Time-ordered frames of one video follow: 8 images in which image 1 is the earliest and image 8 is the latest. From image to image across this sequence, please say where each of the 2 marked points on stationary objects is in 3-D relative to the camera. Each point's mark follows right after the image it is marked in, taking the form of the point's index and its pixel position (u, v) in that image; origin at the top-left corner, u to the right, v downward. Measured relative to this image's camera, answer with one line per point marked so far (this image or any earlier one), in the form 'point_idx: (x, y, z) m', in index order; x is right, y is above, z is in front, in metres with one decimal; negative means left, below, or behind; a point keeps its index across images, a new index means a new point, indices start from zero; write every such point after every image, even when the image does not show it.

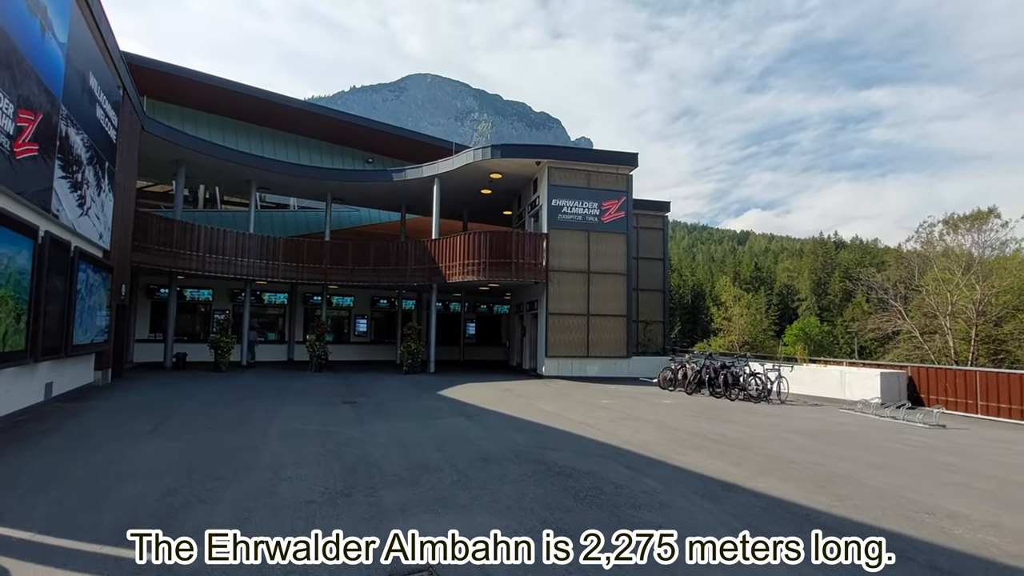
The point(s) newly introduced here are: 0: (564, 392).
0: (+1.3, -2.7, +12.8) m
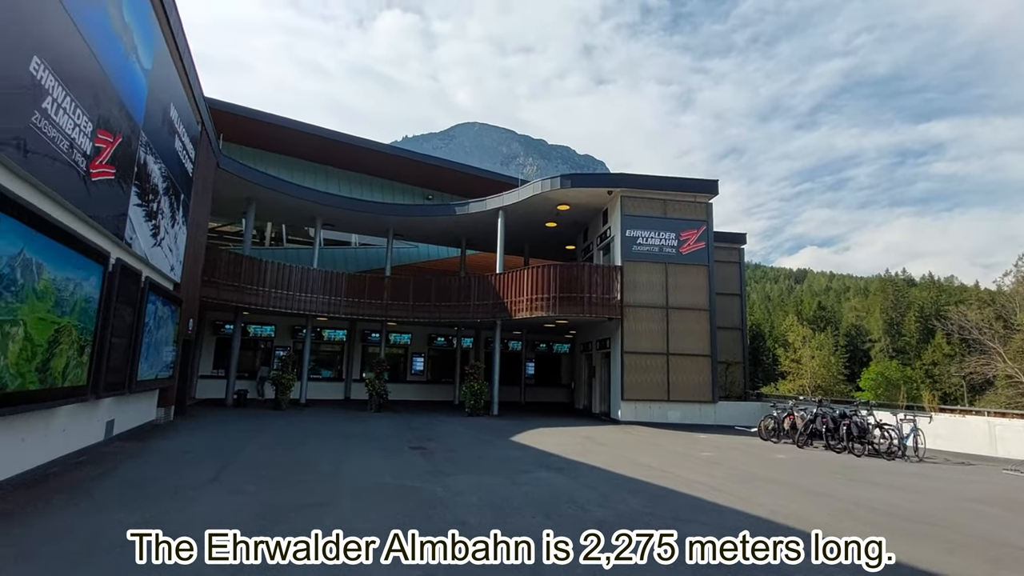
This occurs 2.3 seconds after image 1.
0: (+3.2, -3.5, +11.3) m
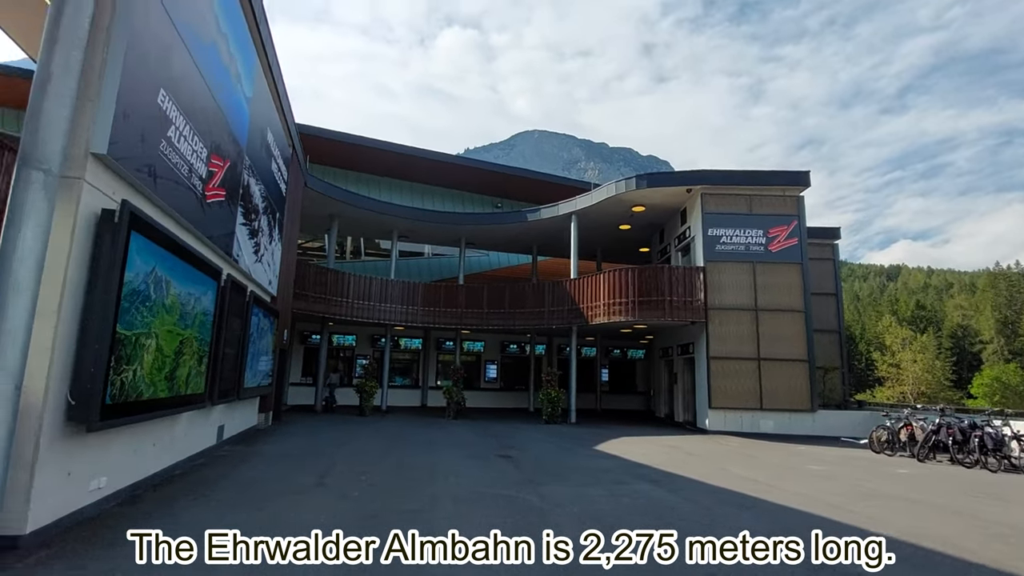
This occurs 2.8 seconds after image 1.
0: (+5.0, -3.5, +10.6) m
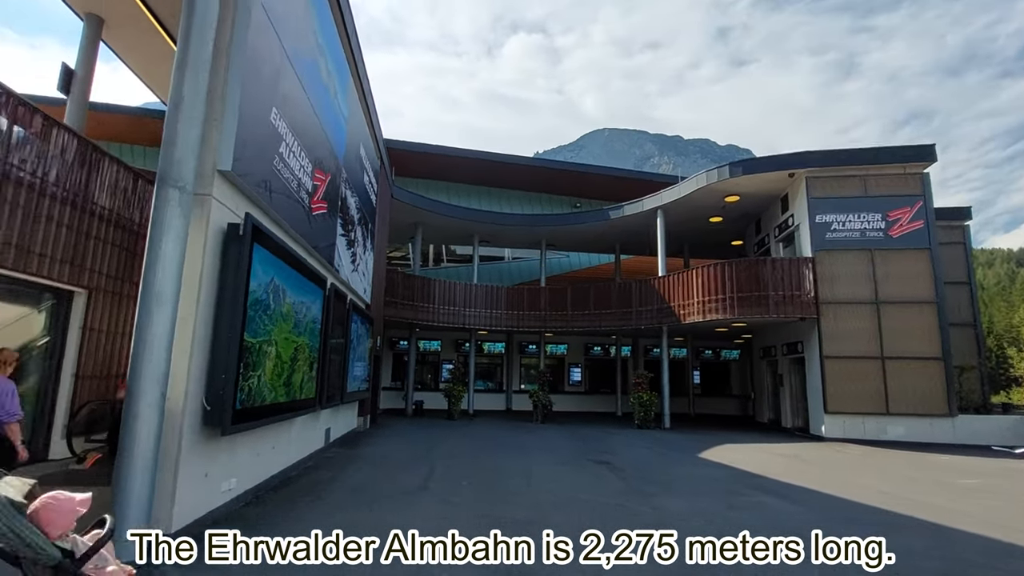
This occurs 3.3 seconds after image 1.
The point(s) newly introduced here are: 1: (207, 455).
0: (+7.0, -3.3, +9.4) m
1: (-2.9, -1.6, +4.7) m
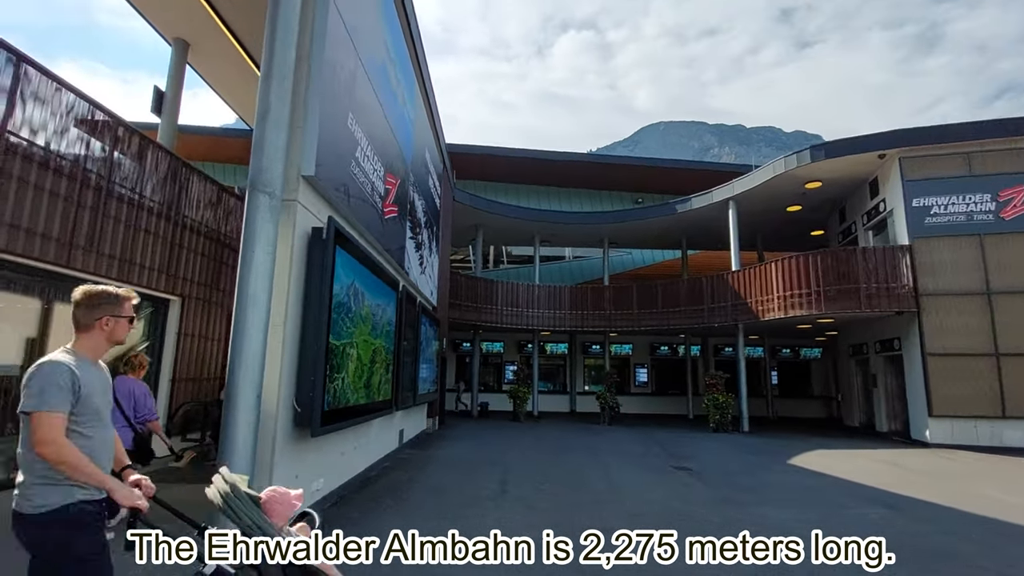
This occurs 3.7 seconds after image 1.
0: (+8.3, -3.1, +8.4) m
1: (-2.1, -1.6, +4.8) m
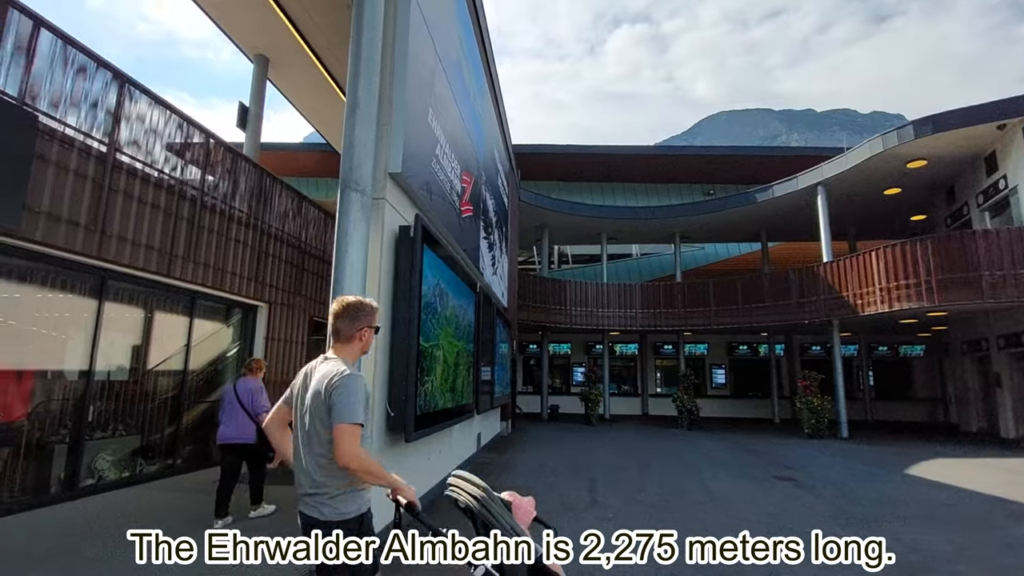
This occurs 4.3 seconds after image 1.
0: (+9.6, -2.9, +7.0) m
1: (-1.1, -1.6, +4.7) m
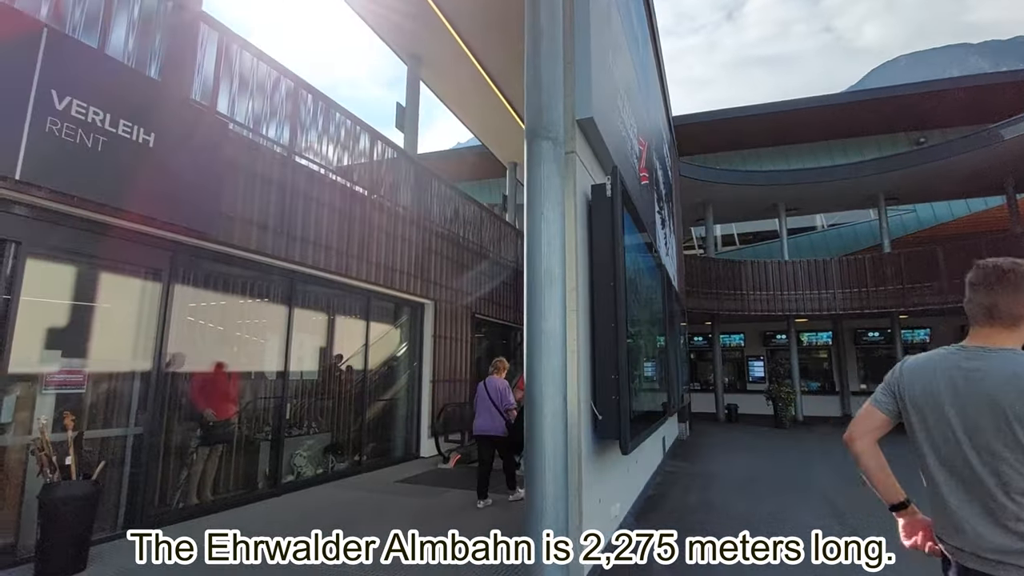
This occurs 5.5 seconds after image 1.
0: (+11.7, -2.0, +3.1) m
1: (+0.7, -1.4, +3.8) m
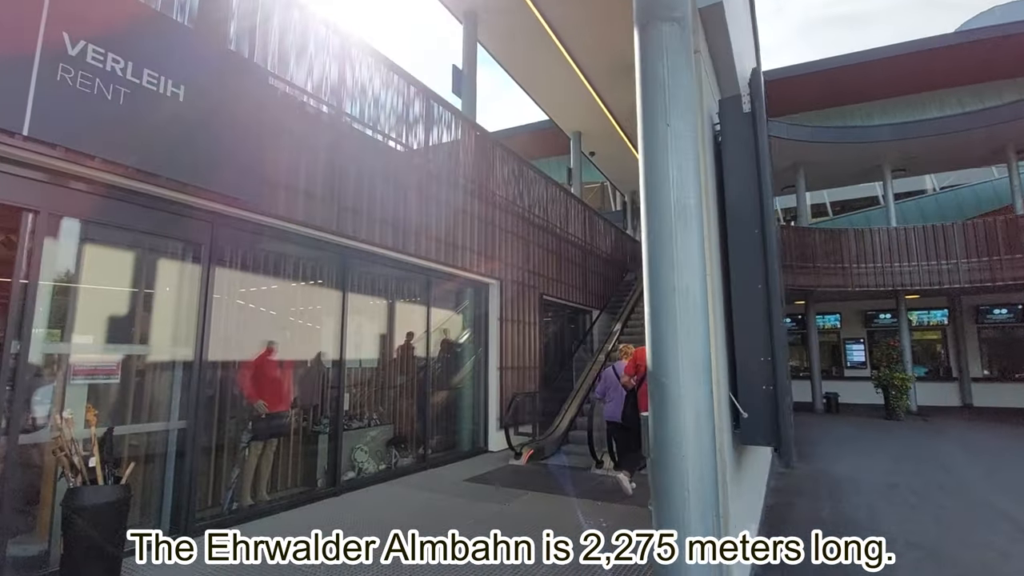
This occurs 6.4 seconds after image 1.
0: (+12.2, -1.5, +0.9) m
1: (+1.3, -1.2, +2.9) m
